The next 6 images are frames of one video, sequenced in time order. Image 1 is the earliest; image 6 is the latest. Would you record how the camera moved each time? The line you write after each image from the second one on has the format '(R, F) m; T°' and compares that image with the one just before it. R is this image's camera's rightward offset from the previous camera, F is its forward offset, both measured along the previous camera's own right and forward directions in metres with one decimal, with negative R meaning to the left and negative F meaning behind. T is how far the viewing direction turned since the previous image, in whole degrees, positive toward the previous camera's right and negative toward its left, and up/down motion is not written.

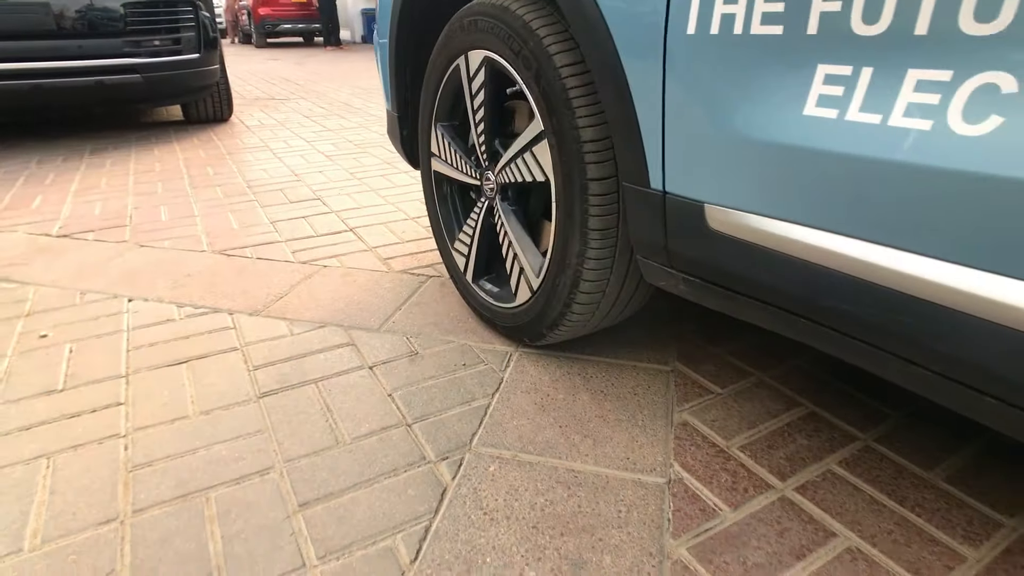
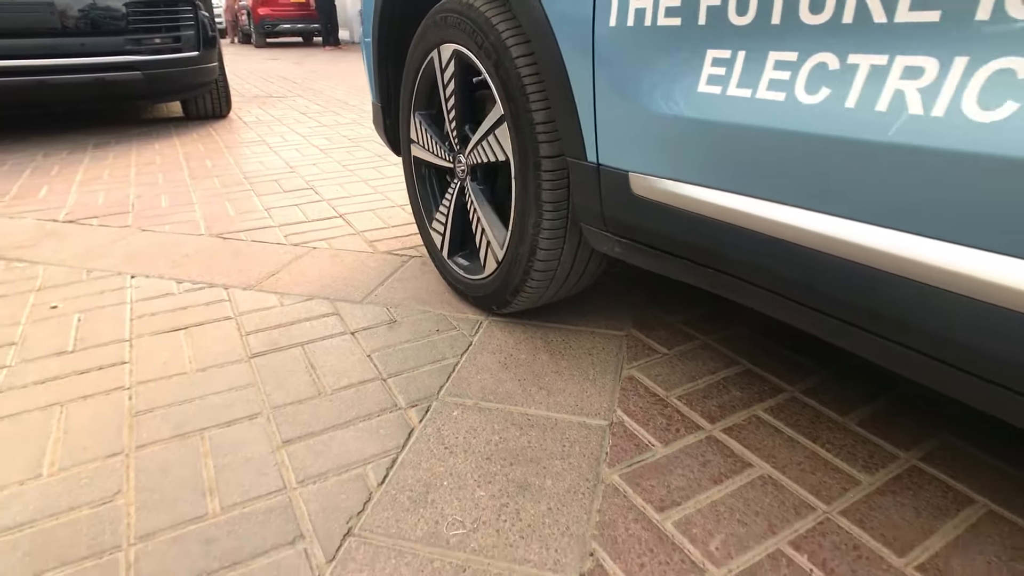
(+0.1, -0.2) m; 0°
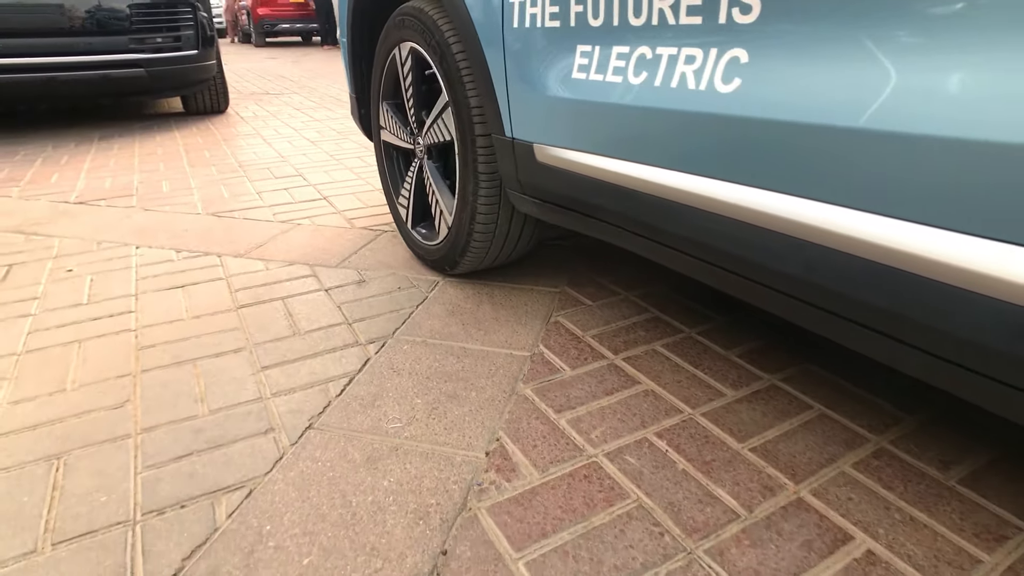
(+0.2, -0.3) m; 0°
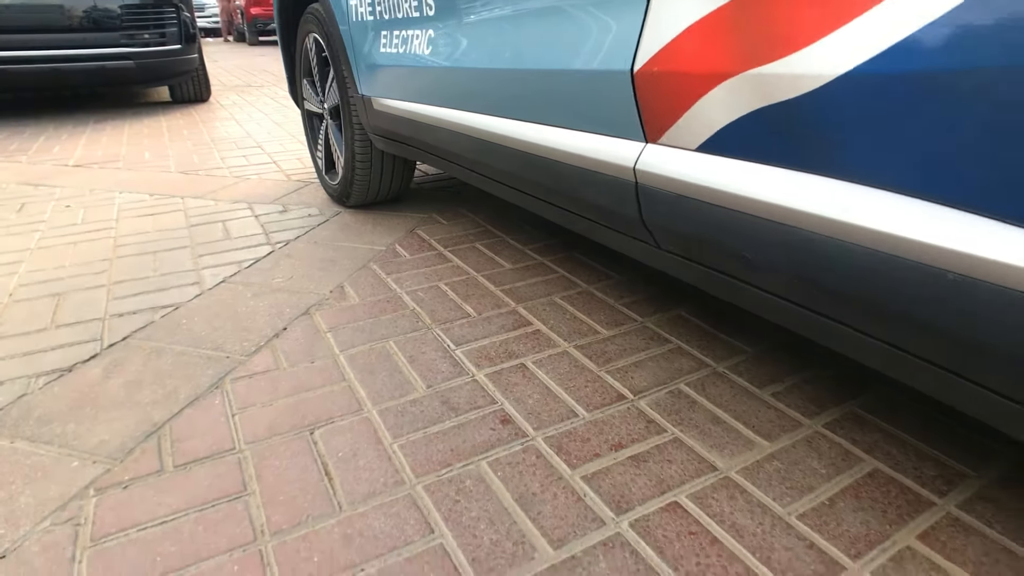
(+0.6, -0.9) m; 0°
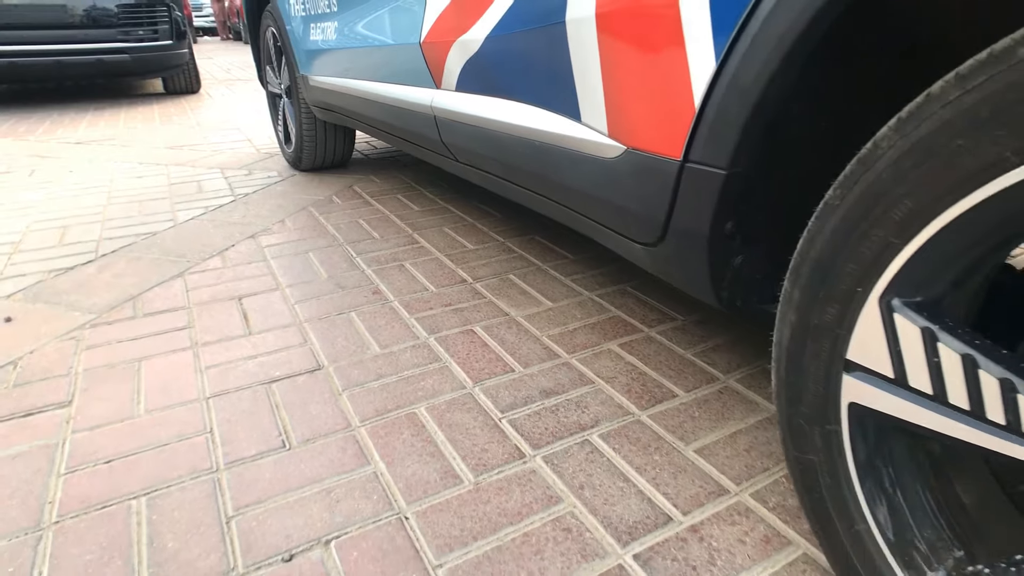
(+0.5, -0.7) m; 0°
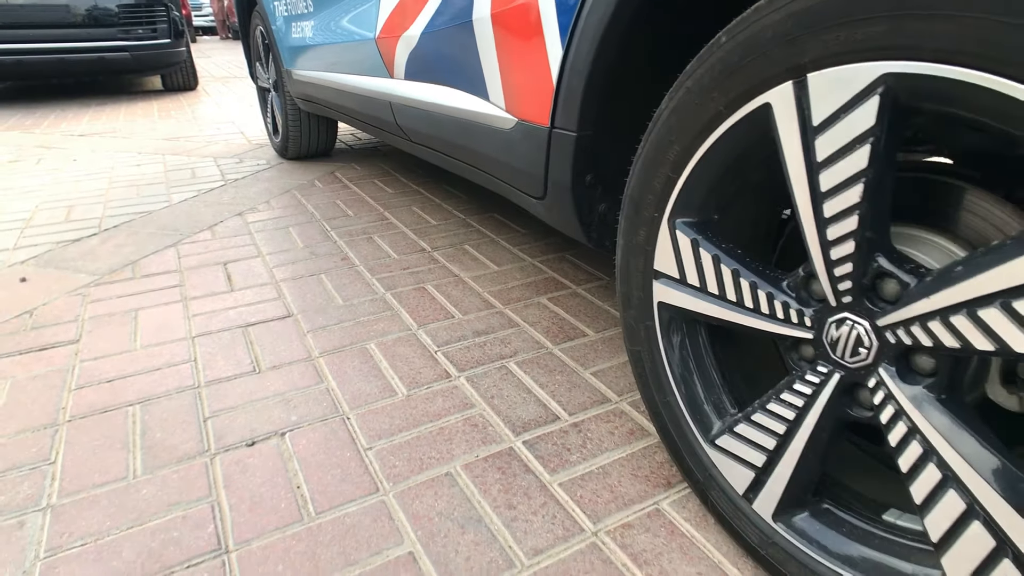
(+0.2, -0.3) m; 0°
